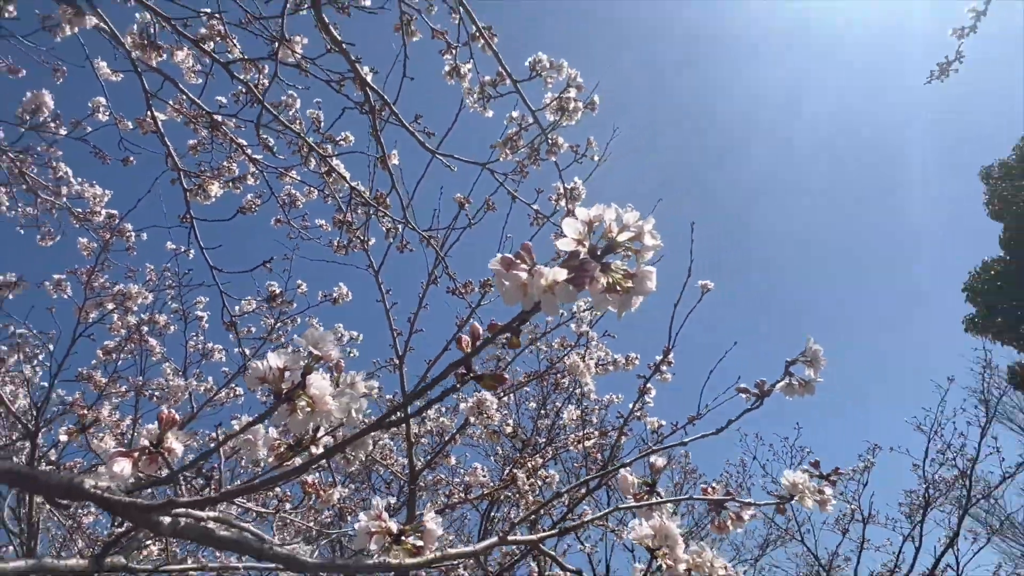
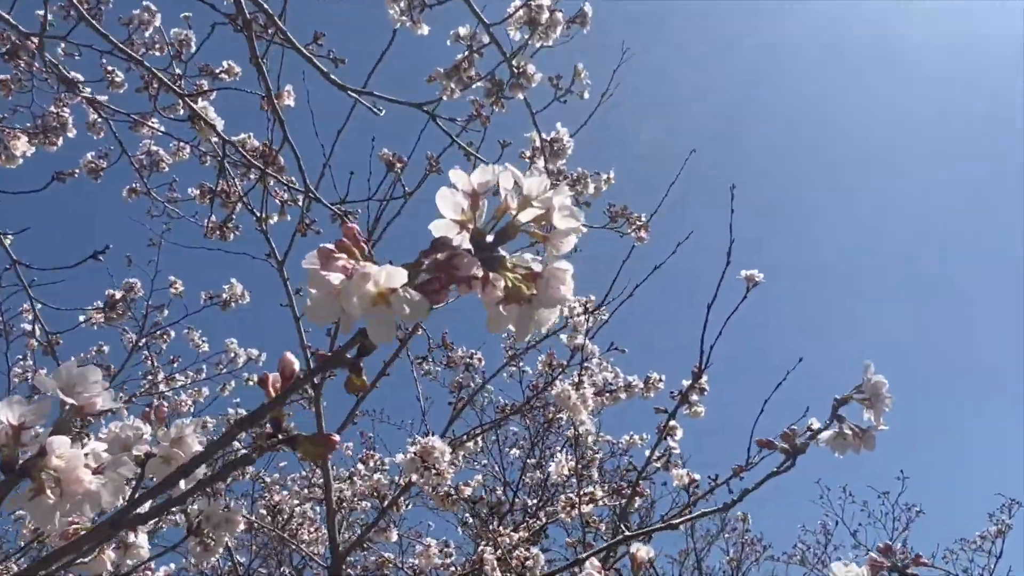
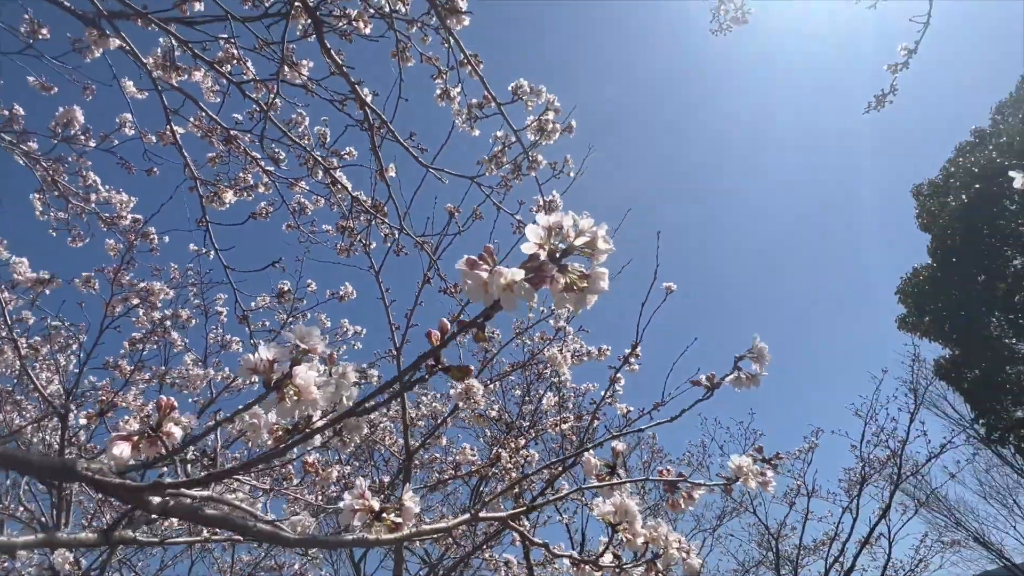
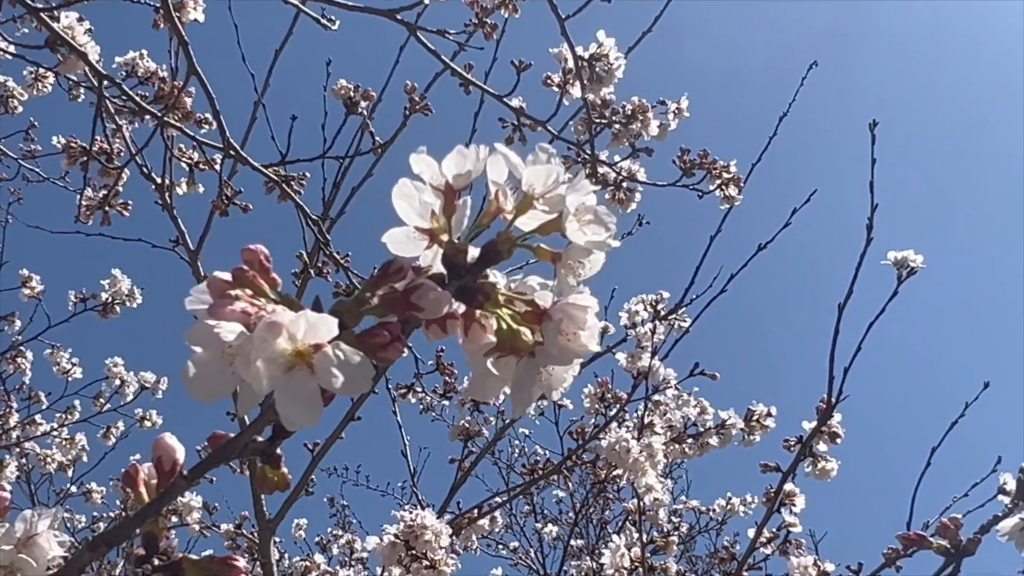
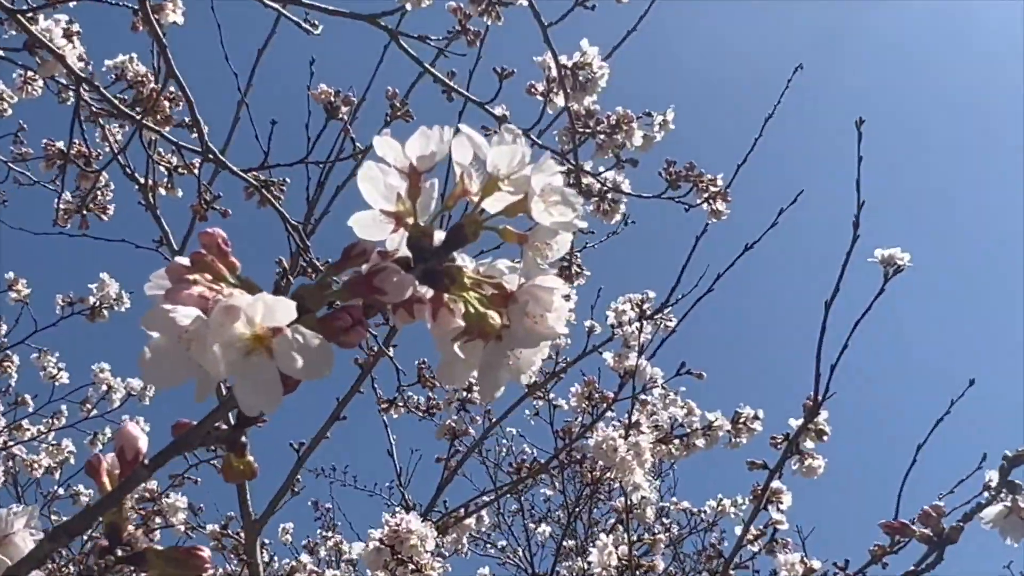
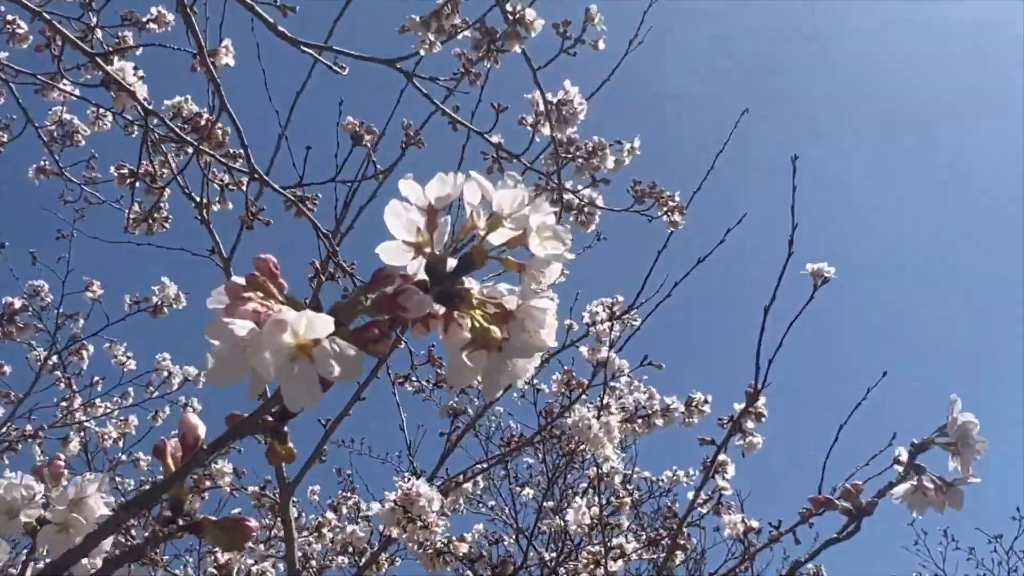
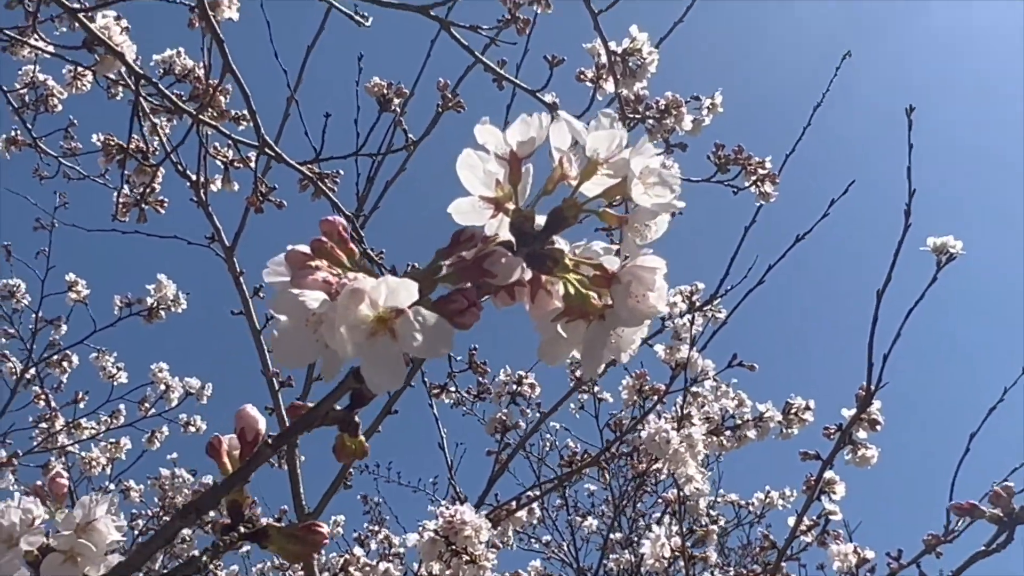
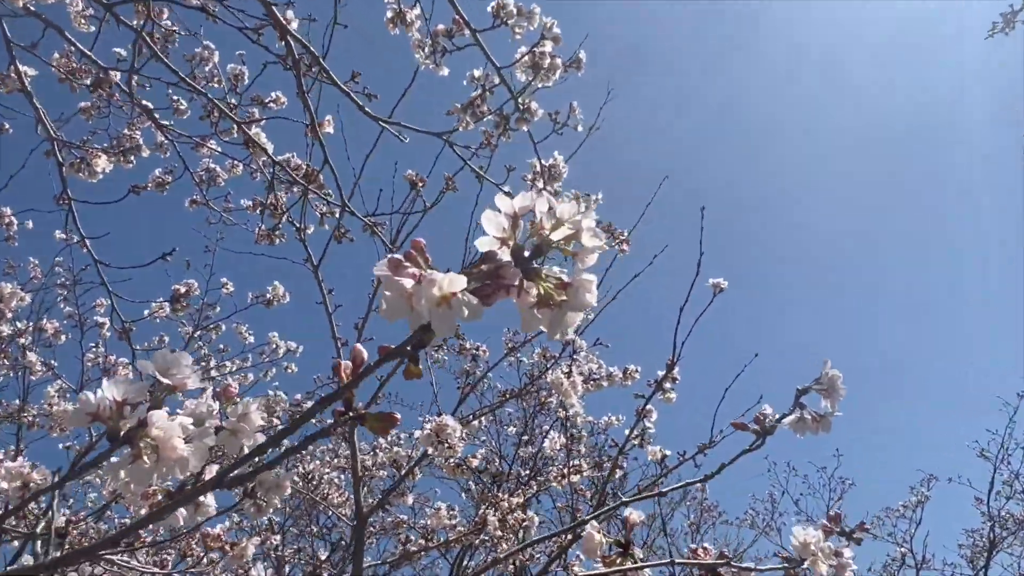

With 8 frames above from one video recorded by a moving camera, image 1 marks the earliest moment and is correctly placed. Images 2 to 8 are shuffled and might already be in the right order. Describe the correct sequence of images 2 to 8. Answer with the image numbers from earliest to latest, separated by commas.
3, 8, 2, 6, 5, 4, 7
